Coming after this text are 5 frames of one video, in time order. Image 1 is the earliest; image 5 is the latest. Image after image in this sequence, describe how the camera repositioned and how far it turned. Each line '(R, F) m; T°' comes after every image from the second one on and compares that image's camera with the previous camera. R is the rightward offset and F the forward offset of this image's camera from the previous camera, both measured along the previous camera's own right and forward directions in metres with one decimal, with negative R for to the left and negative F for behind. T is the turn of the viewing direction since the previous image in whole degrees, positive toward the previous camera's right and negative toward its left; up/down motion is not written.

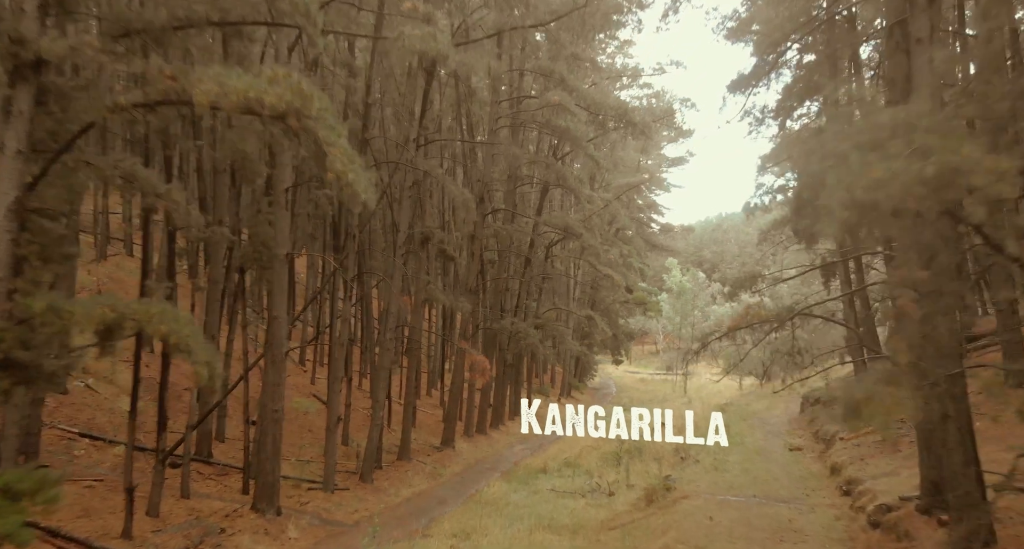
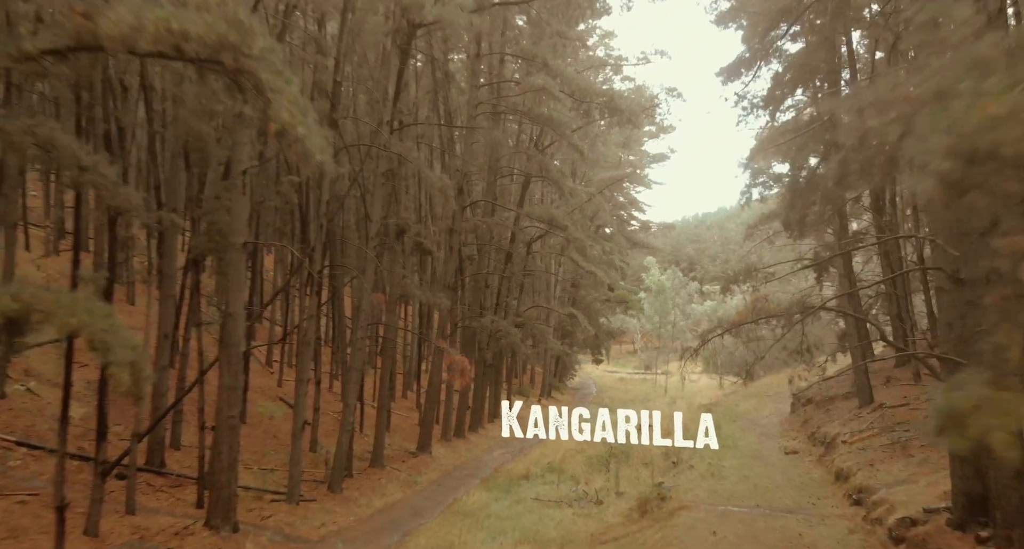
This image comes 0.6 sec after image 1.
(-0.1, +1.0) m; +1°
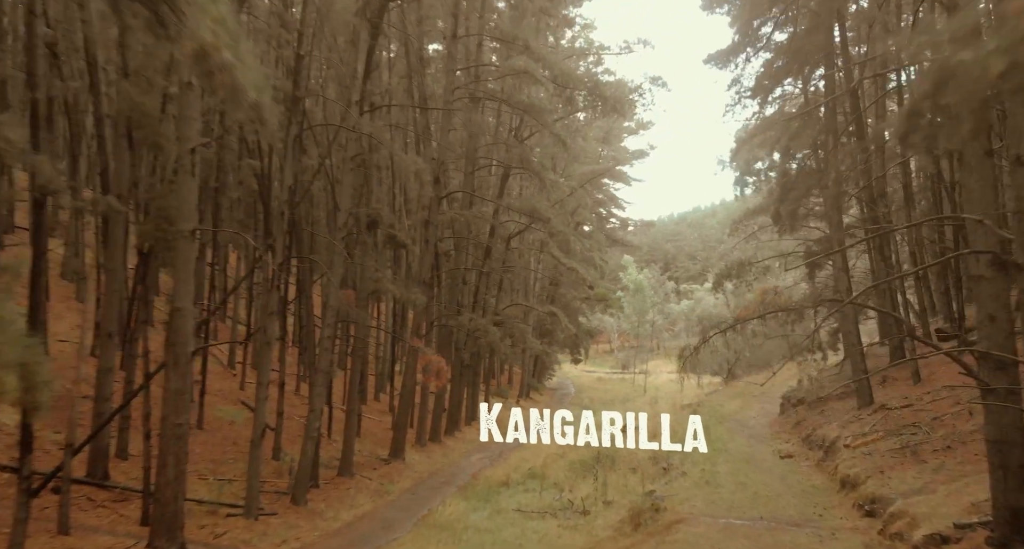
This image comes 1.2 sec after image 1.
(-0.1, +1.0) m; +2°
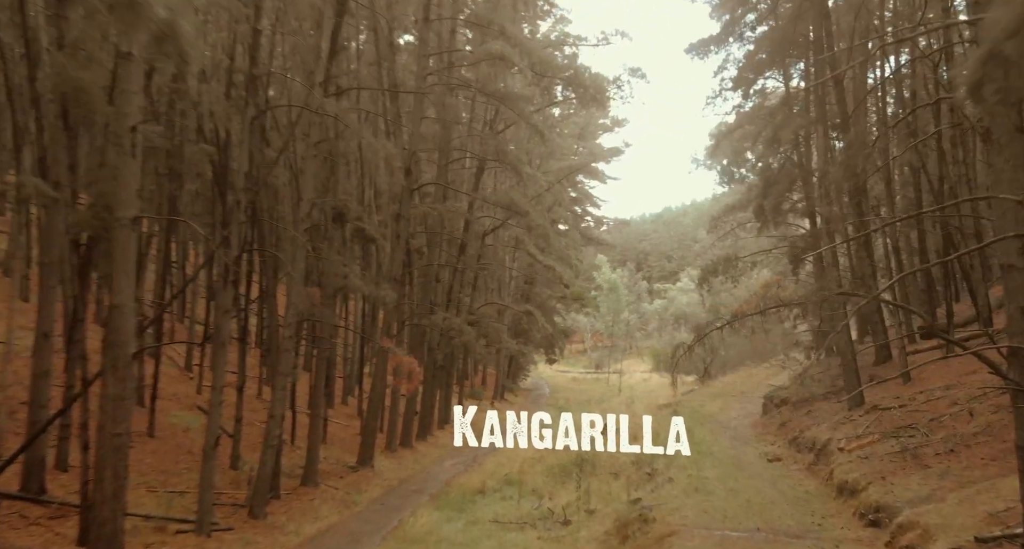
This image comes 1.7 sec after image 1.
(0.0, +0.8) m; +2°
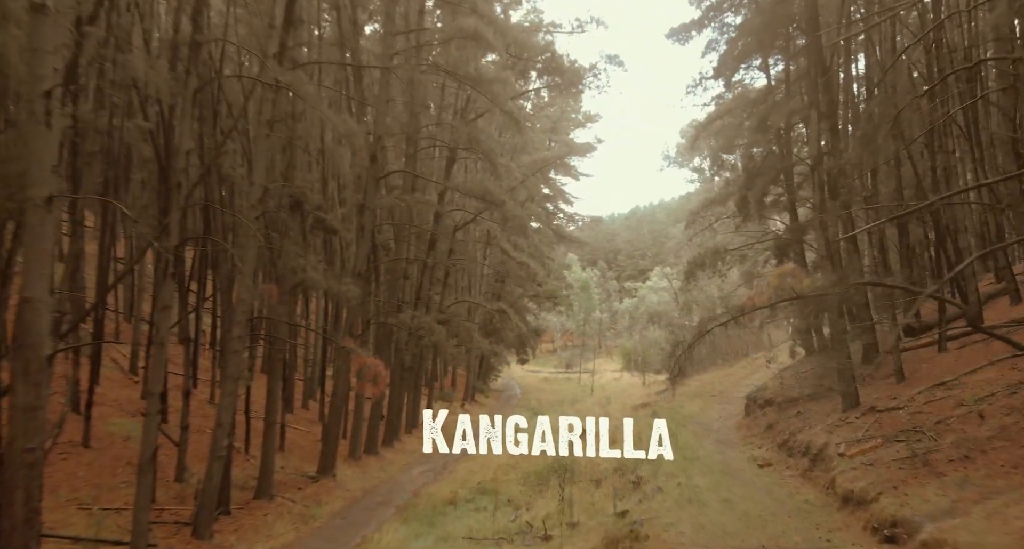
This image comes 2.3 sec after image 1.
(-0.1, +1.0) m; +2°
